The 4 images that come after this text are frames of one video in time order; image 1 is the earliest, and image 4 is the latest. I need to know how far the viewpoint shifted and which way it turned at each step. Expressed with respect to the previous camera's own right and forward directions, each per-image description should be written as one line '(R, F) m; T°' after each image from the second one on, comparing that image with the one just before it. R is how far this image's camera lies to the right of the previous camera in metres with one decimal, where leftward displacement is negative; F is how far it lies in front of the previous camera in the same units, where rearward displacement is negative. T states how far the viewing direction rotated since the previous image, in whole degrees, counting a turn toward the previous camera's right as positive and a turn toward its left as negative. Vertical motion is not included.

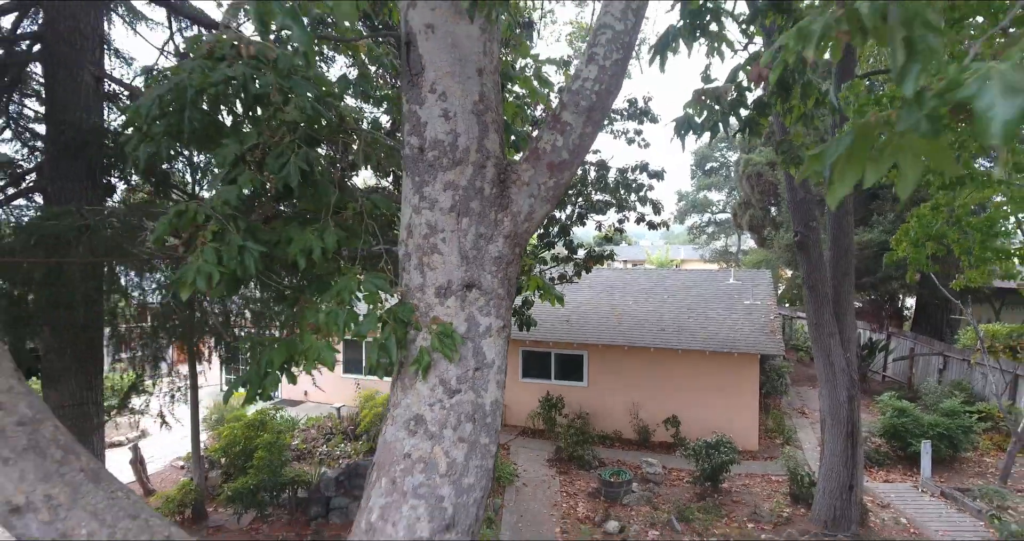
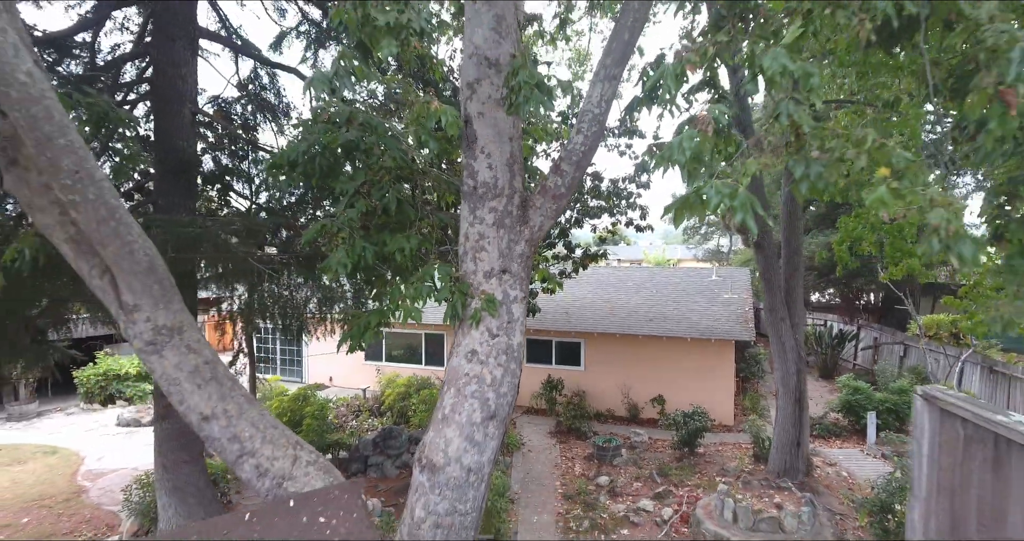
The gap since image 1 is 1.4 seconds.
(-0.1, -1.4) m; 0°
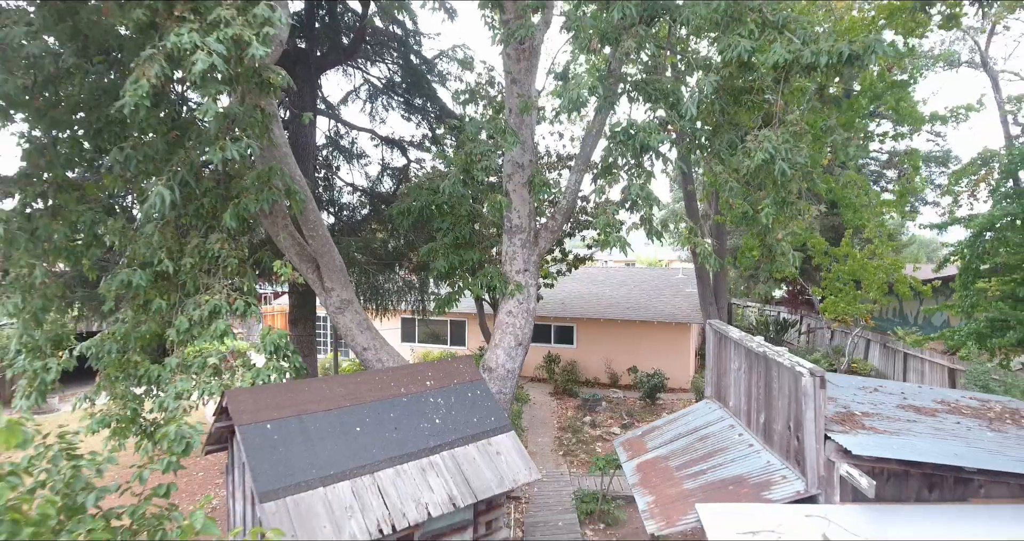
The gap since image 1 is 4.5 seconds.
(-0.1, -3.5) m; 0°
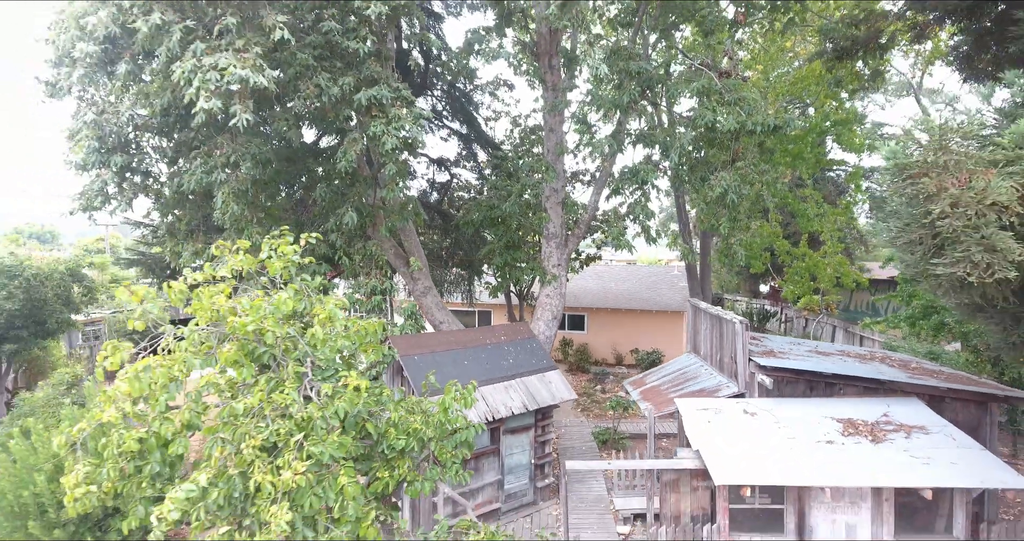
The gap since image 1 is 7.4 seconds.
(-0.4, -2.8) m; 0°
